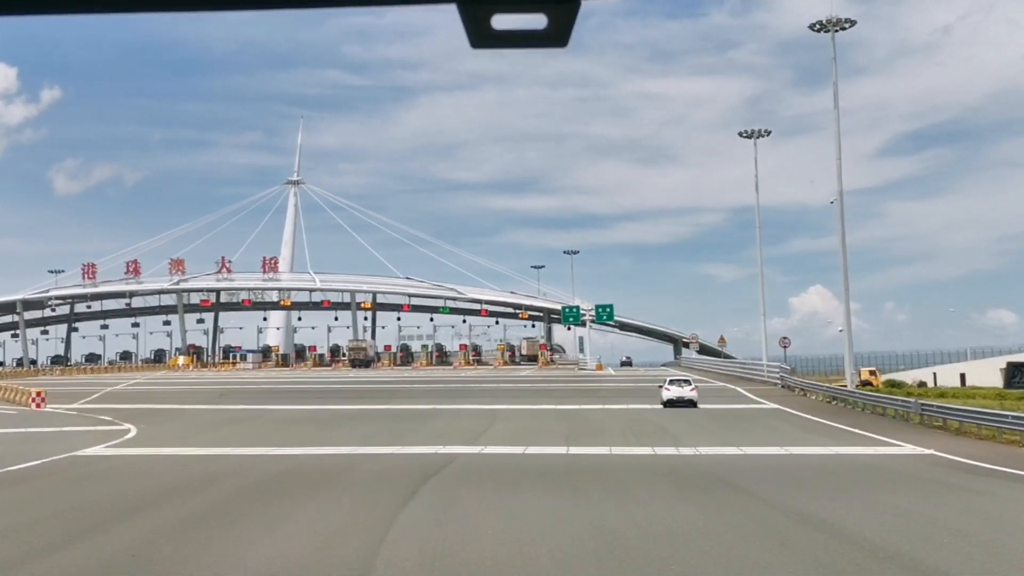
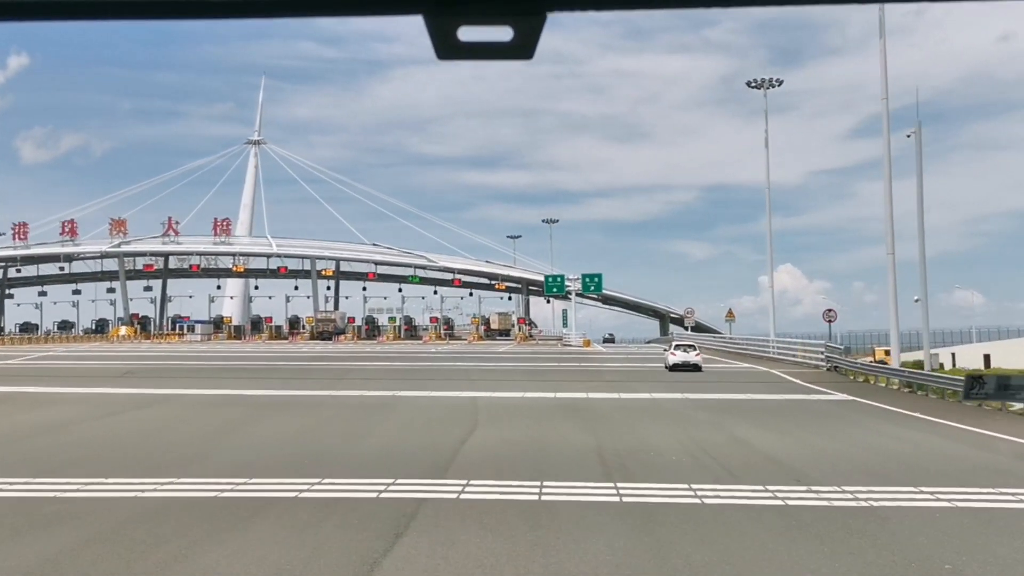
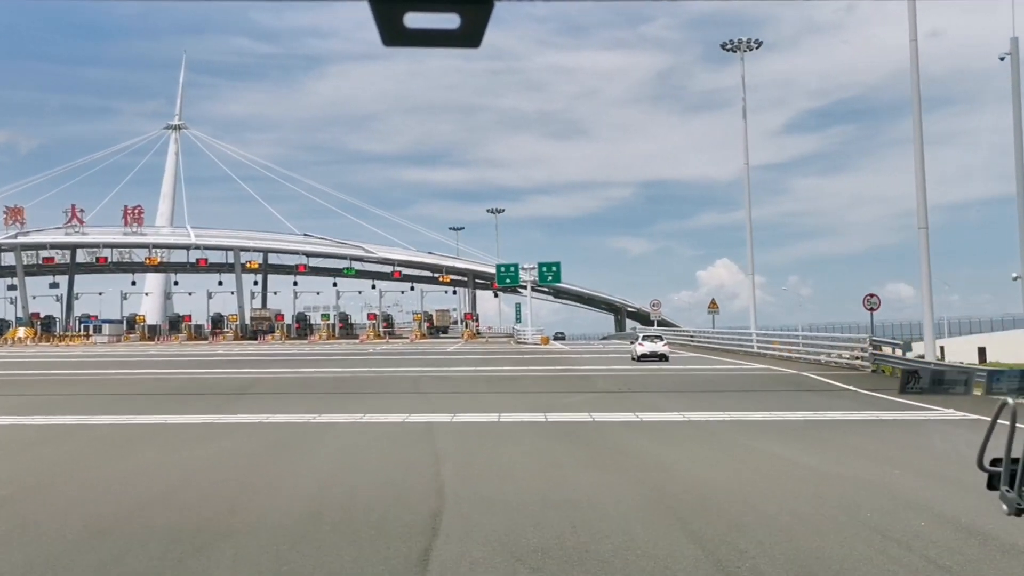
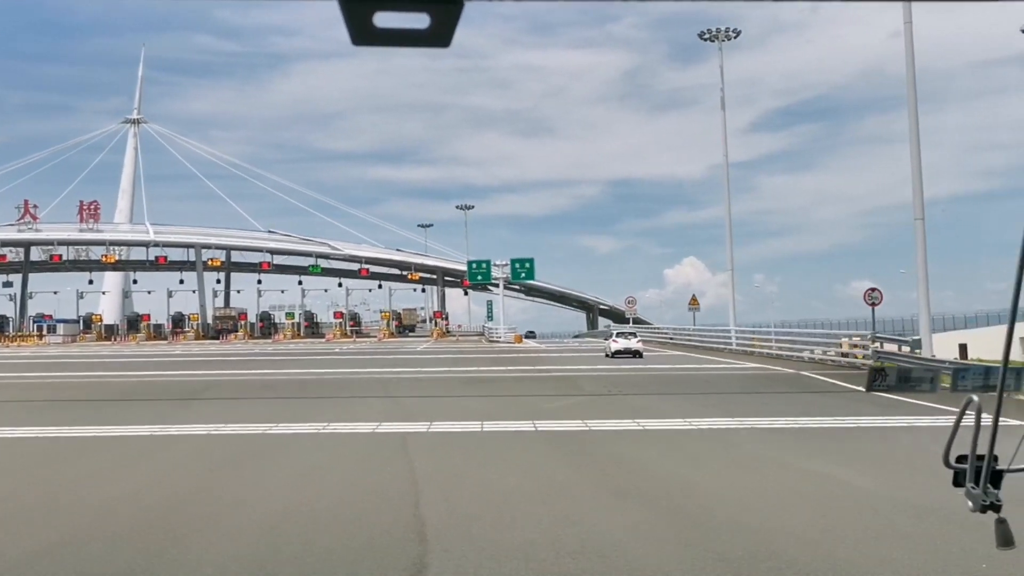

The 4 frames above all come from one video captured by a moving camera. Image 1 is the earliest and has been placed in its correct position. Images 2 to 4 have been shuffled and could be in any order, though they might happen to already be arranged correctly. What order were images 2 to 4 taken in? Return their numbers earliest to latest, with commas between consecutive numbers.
2, 3, 4
